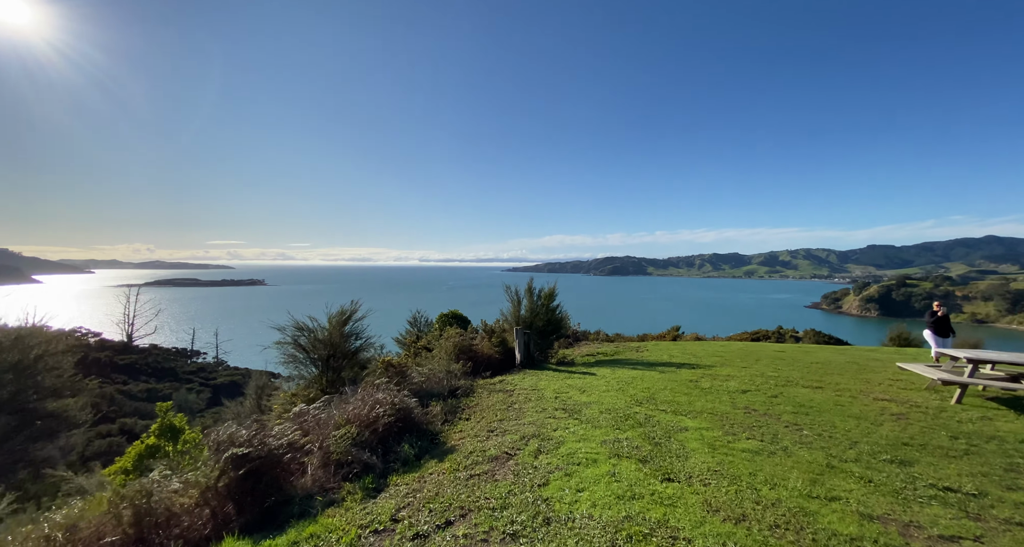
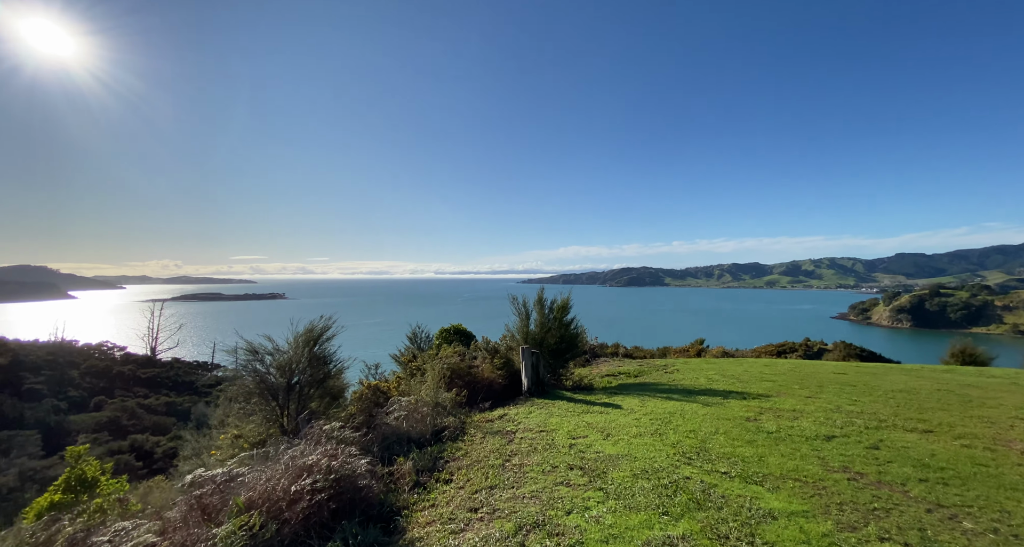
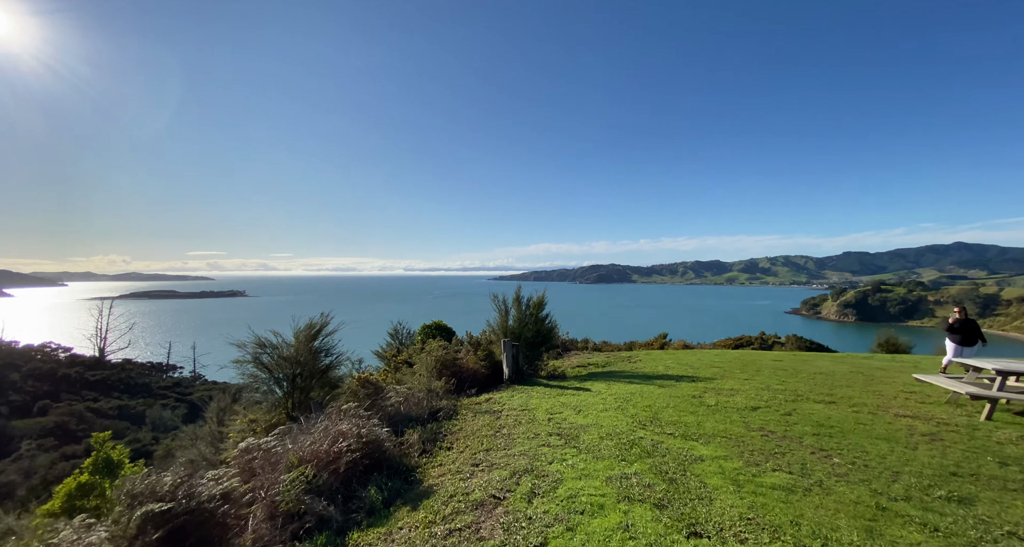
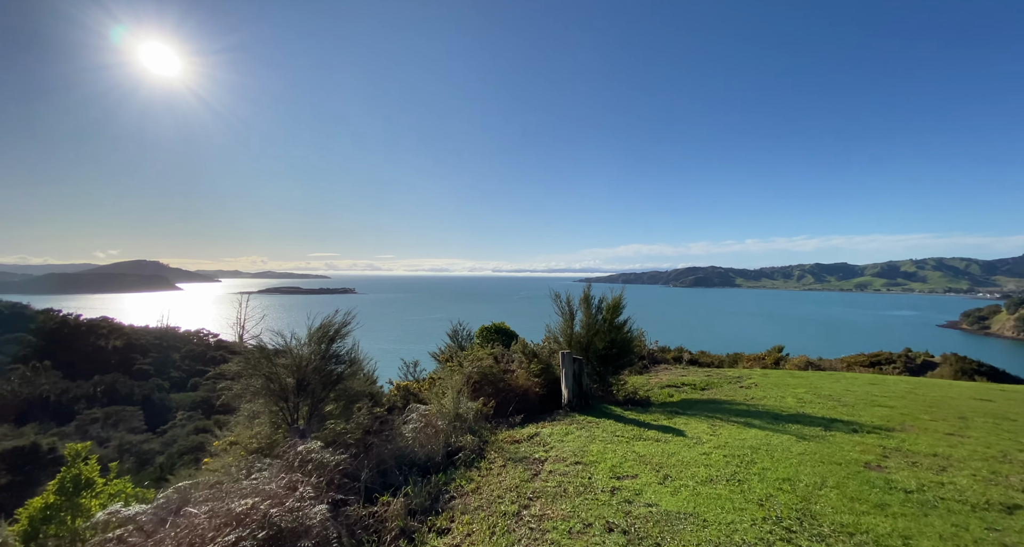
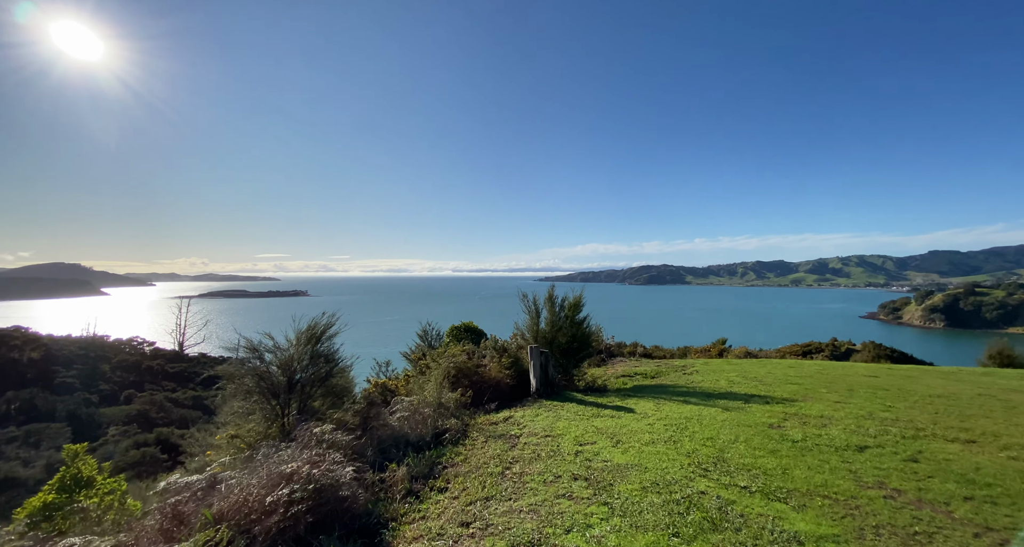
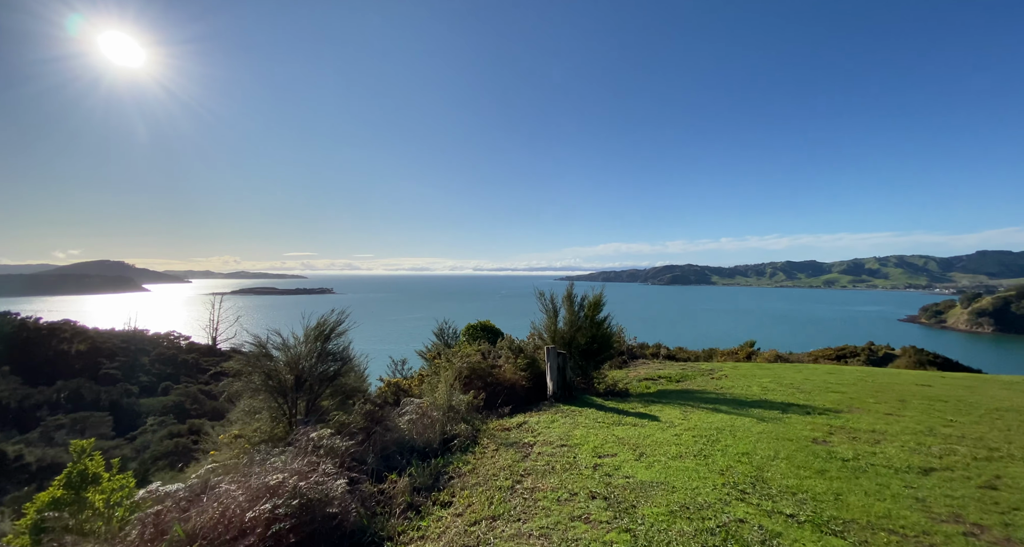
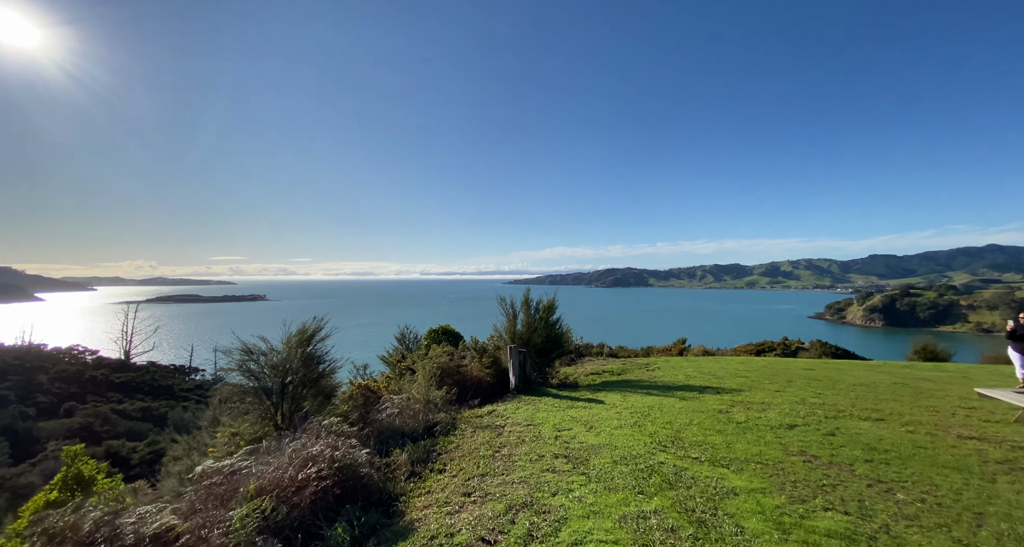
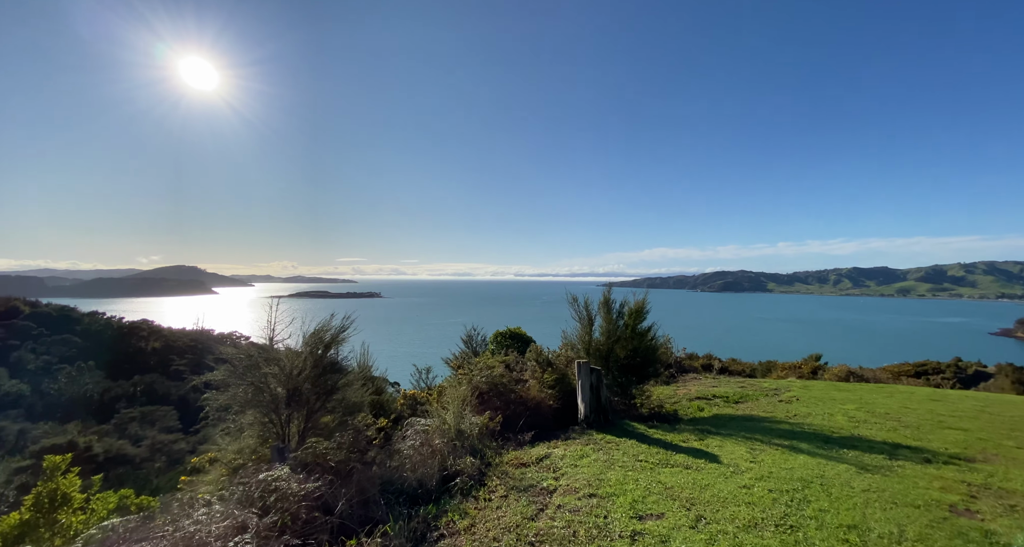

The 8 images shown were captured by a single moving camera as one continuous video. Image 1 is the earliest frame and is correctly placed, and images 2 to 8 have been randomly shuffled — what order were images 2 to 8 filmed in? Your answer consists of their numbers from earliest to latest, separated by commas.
3, 7, 2, 5, 6, 4, 8
